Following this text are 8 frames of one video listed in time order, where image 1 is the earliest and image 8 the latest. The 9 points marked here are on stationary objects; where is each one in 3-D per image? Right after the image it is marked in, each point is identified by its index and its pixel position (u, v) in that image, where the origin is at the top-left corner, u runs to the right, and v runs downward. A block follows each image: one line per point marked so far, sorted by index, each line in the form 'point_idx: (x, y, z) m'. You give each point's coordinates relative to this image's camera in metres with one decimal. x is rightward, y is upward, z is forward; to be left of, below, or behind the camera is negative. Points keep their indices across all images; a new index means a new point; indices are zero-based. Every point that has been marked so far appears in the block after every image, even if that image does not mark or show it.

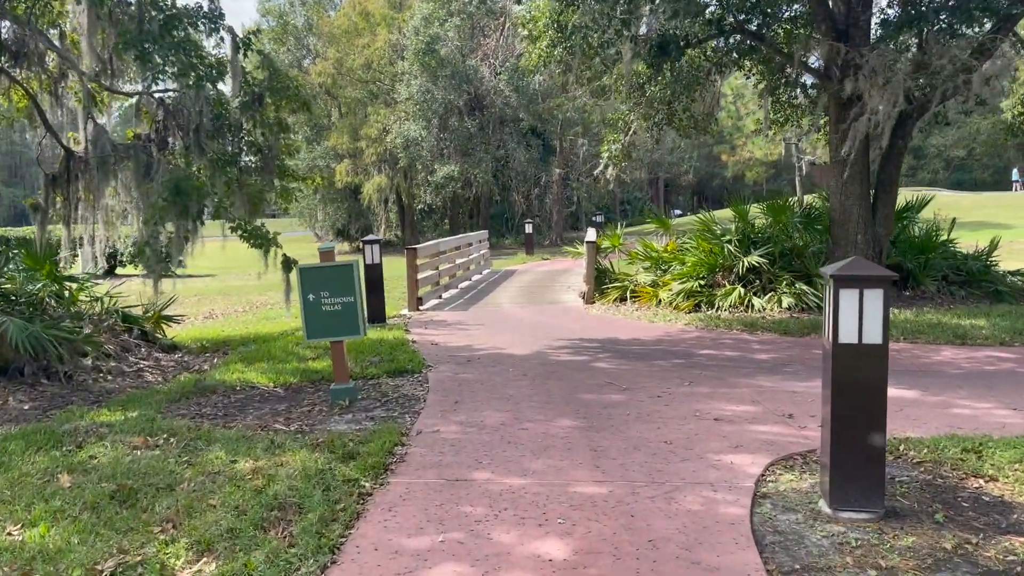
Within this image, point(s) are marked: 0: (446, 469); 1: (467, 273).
0: (-0.4, -1.1, +4.7) m
1: (-1.0, +0.3, +16.5) m
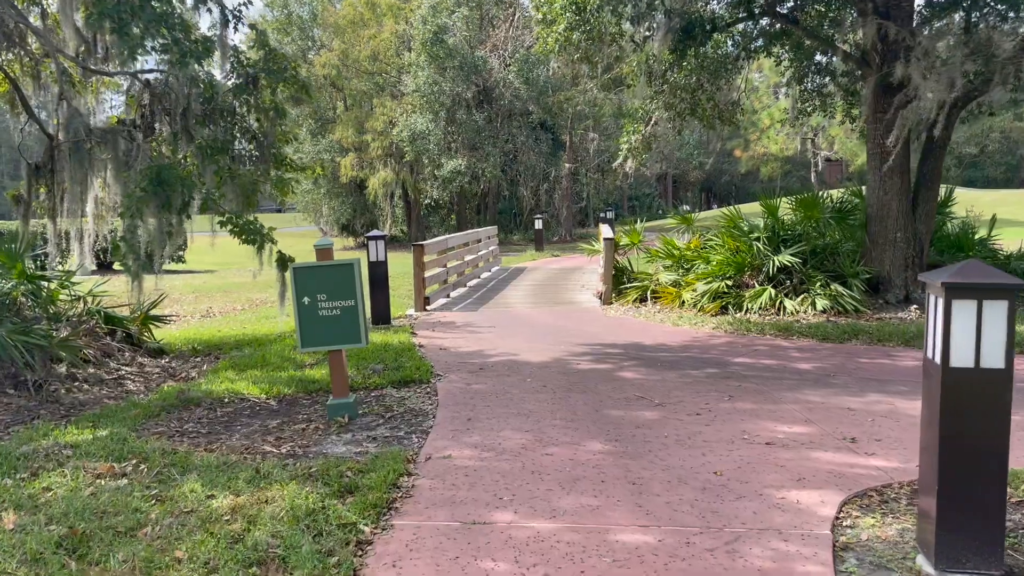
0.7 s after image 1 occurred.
0: (-0.3, -1.1, +3.9) m
1: (-0.8, +0.3, +15.8) m
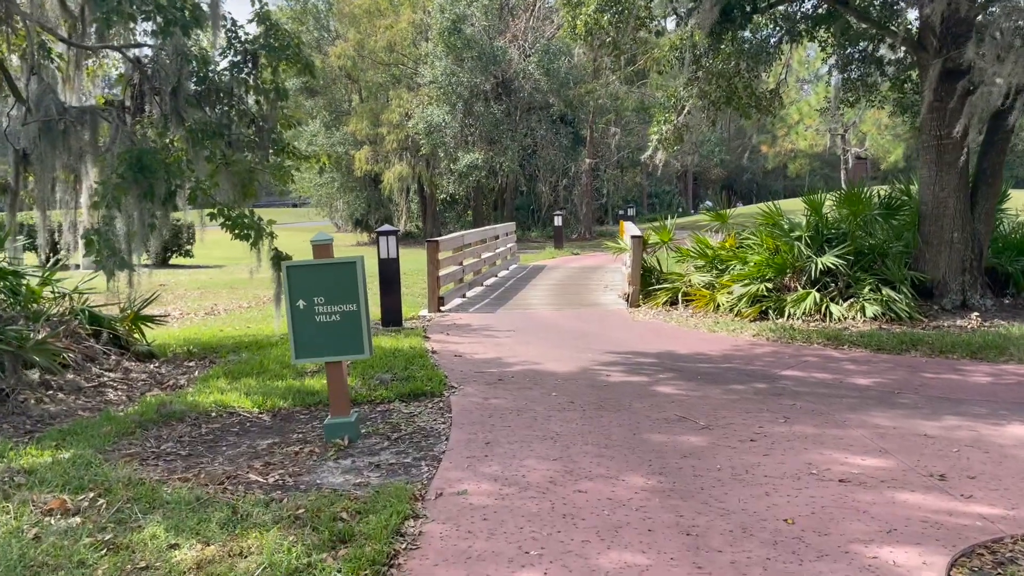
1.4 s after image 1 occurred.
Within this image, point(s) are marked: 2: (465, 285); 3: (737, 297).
0: (-0.1, -1.1, +3.2) m
1: (-0.4, +0.4, +15.1) m
2: (-0.7, 0.0, +12.5) m
3: (+2.7, -0.1, +9.8) m
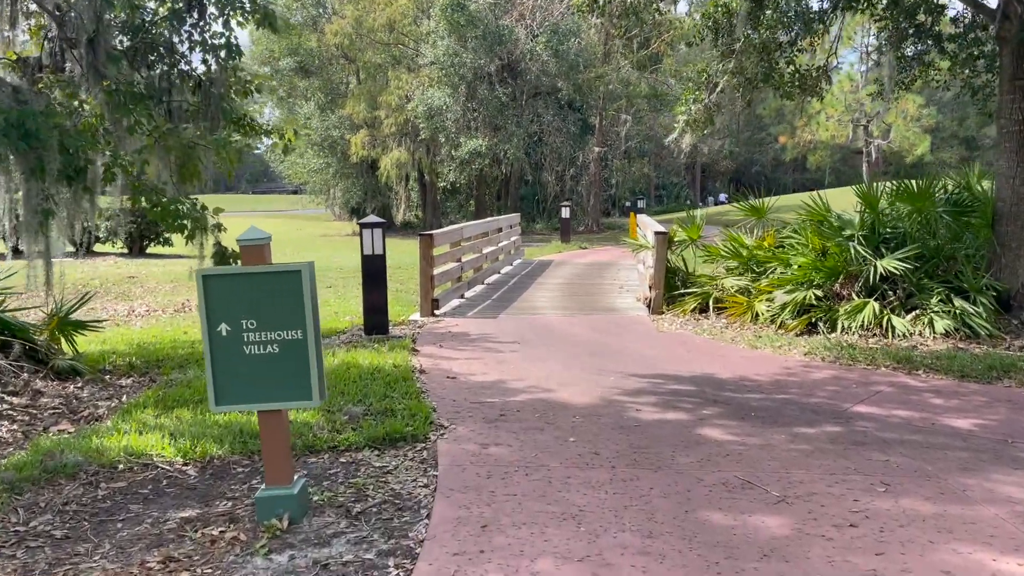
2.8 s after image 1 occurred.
0: (-0.1, -1.2, +1.8) m
1: (-0.3, +0.4, +13.7) m
2: (-0.7, 0.0, +11.1) m
3: (+2.8, -0.2, +8.4) m
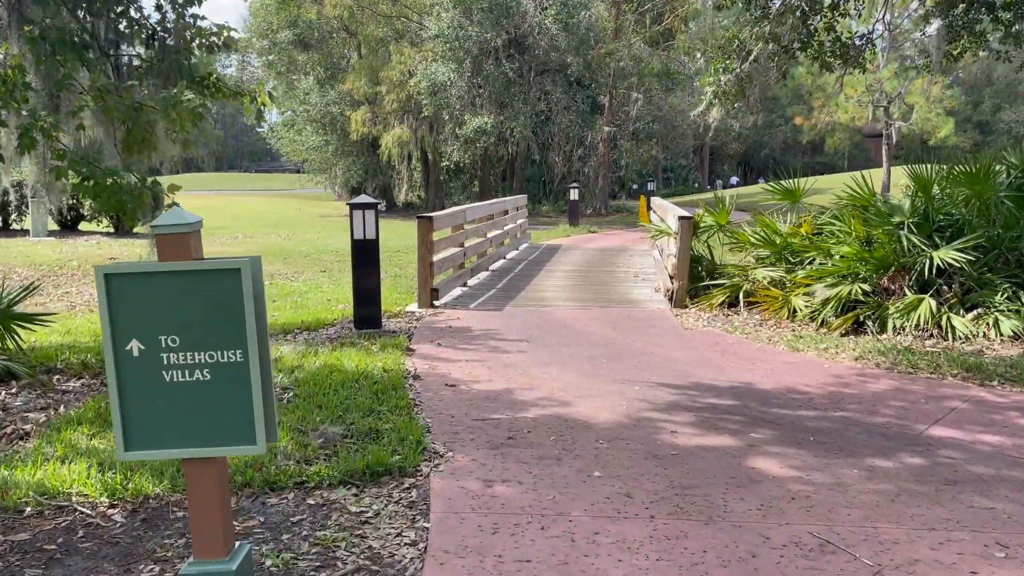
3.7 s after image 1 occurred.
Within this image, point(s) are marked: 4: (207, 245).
0: (-0.1, -1.3, +0.9) m
1: (-0.2, +0.6, +12.8) m
2: (-0.6, +0.2, +10.2) m
3: (+2.9, -0.1, +7.4) m
4: (-6.2, +0.9, +16.2) m
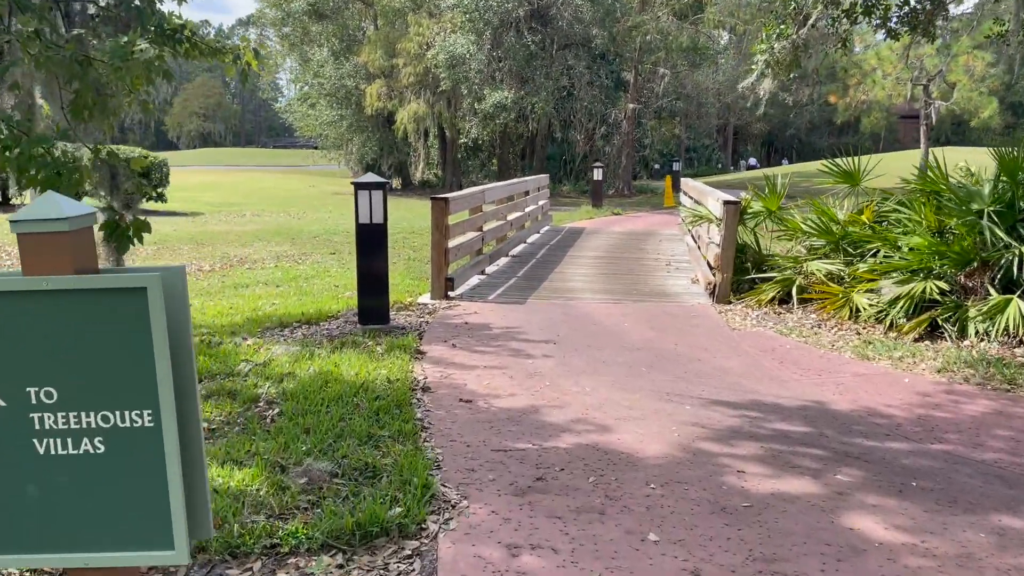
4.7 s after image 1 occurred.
0: (0.0, -1.4, +0.1) m
1: (+0.1, +0.8, +11.9) m
2: (-0.3, +0.4, +9.4) m
3: (+3.1, -0.1, +6.5) m
4: (-5.8, +1.3, +15.4) m
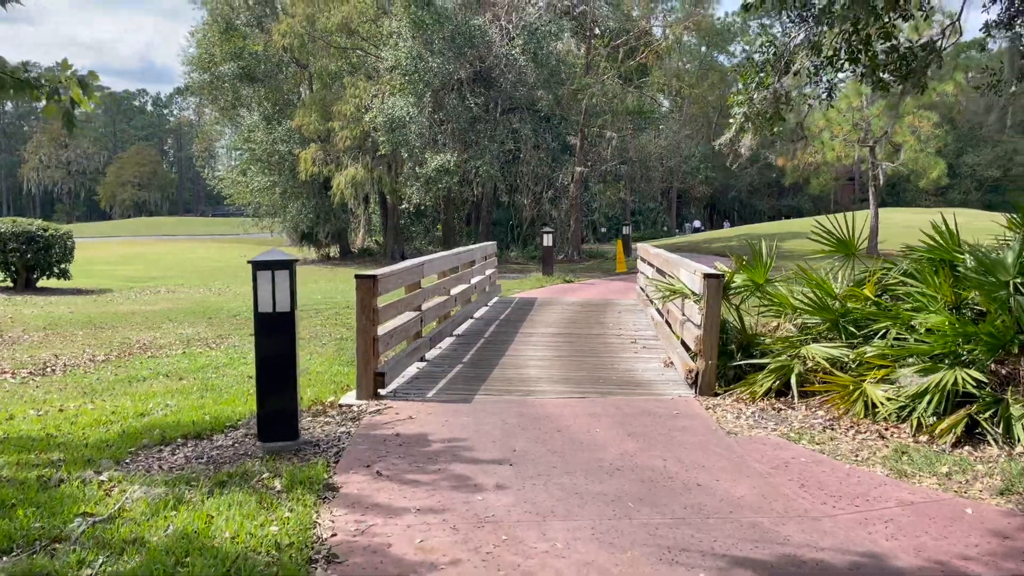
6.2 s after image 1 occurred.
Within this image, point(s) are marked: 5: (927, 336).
0: (0.0, -1.5, -1.3) m
1: (-0.6, -0.3, +10.6) m
2: (-0.9, -0.5, +8.0) m
3: (+2.7, -0.7, +5.4) m
4: (-6.8, -0.2, +13.8) m
5: (+2.9, -0.3, +5.6) m
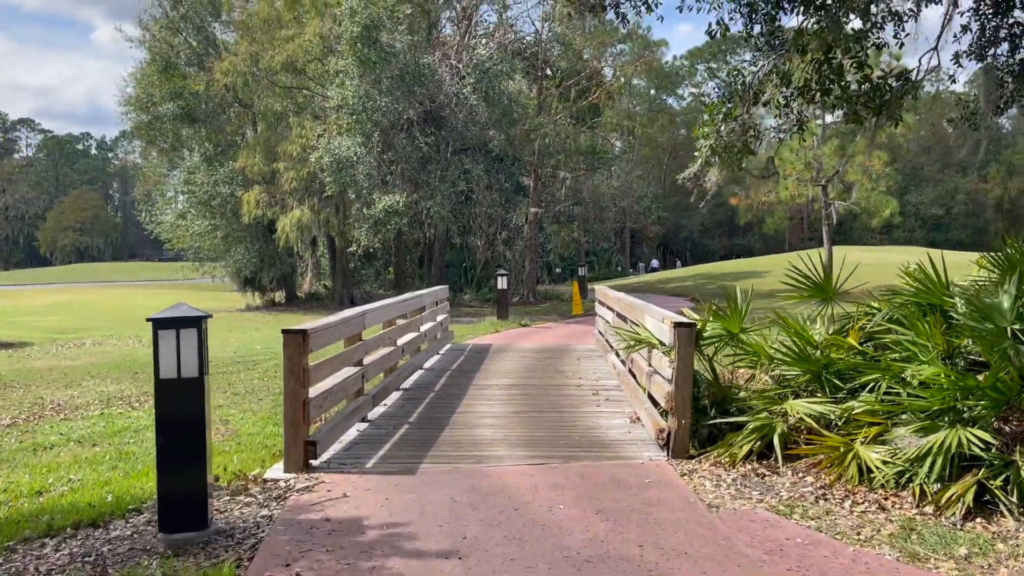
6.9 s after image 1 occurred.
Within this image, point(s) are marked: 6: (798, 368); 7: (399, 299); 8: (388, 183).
0: (+0.1, -1.5, -2.1) m
1: (-1.2, -0.9, +9.8) m
2: (-1.3, -1.0, +7.2) m
3: (+2.4, -1.0, +4.8) m
4: (-7.5, -1.1, +12.7) m
5: (+2.6, -0.7, +5.1) m
6: (+2.1, -0.6, +5.9) m
7: (-1.2, -0.1, +9.0) m
8: (-3.1, +2.6, +19.9) m
